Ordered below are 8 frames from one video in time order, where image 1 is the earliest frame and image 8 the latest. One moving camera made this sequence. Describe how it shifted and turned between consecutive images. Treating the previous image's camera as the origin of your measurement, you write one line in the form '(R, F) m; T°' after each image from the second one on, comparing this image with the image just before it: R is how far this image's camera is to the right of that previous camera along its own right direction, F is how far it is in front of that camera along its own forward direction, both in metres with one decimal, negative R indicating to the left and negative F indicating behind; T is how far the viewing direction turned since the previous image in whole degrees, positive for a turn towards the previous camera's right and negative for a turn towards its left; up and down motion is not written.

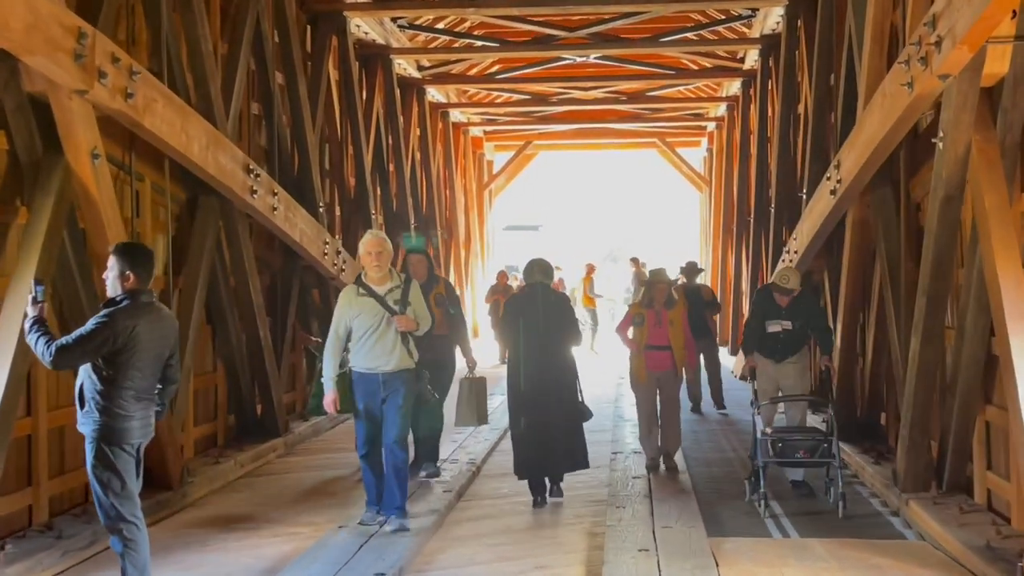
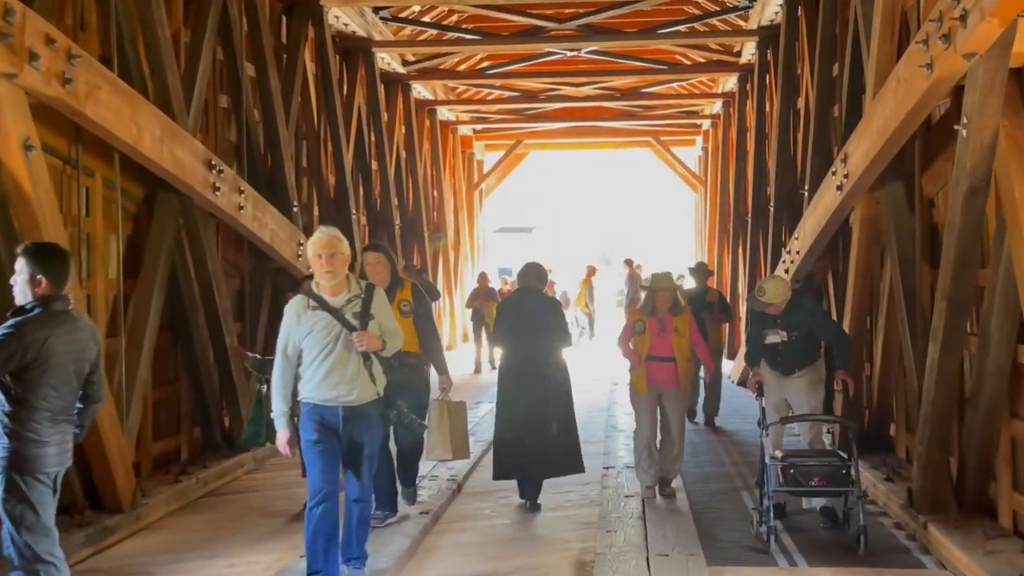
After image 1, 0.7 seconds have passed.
(+0.1, +0.5) m; 0°
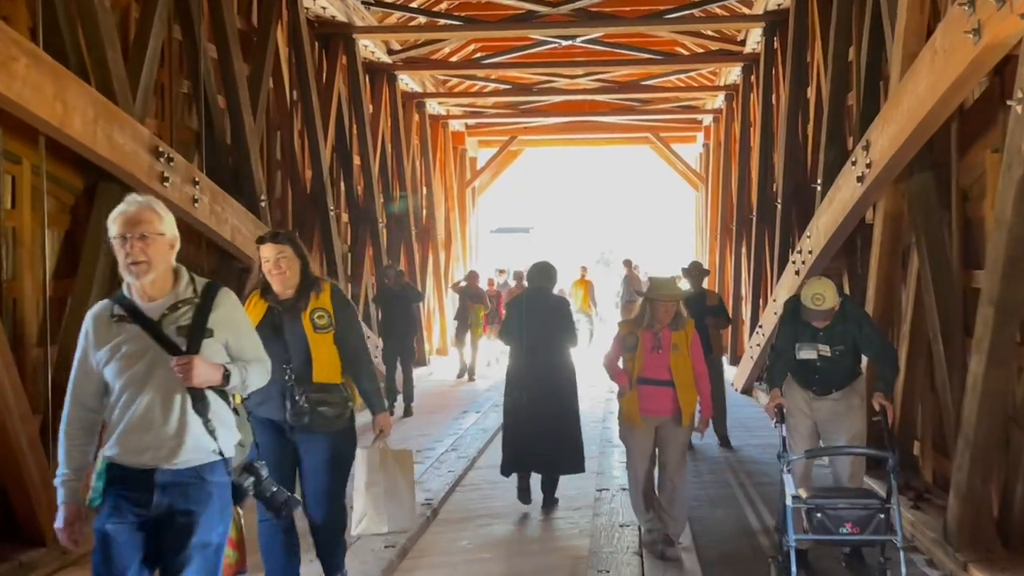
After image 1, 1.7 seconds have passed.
(+0.1, +0.7) m; 0°
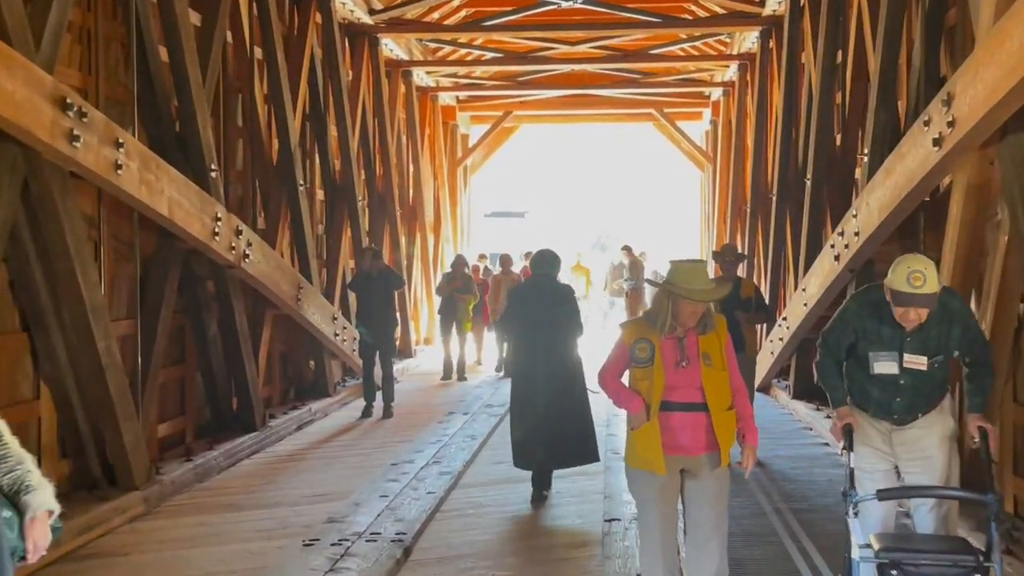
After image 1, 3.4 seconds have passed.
(0.0, +1.1) m; 0°
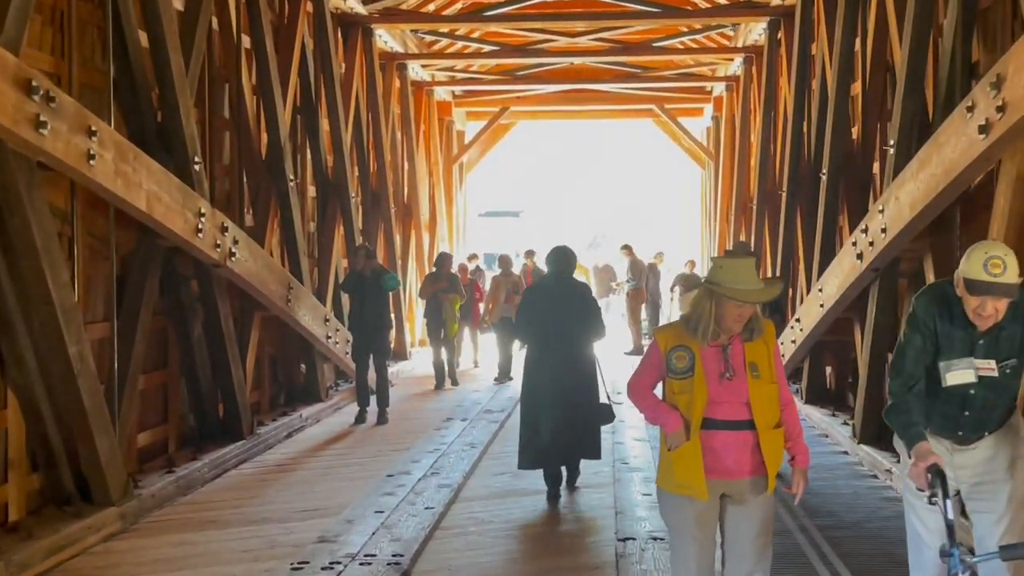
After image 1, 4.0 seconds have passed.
(0.0, +0.4) m; 0°
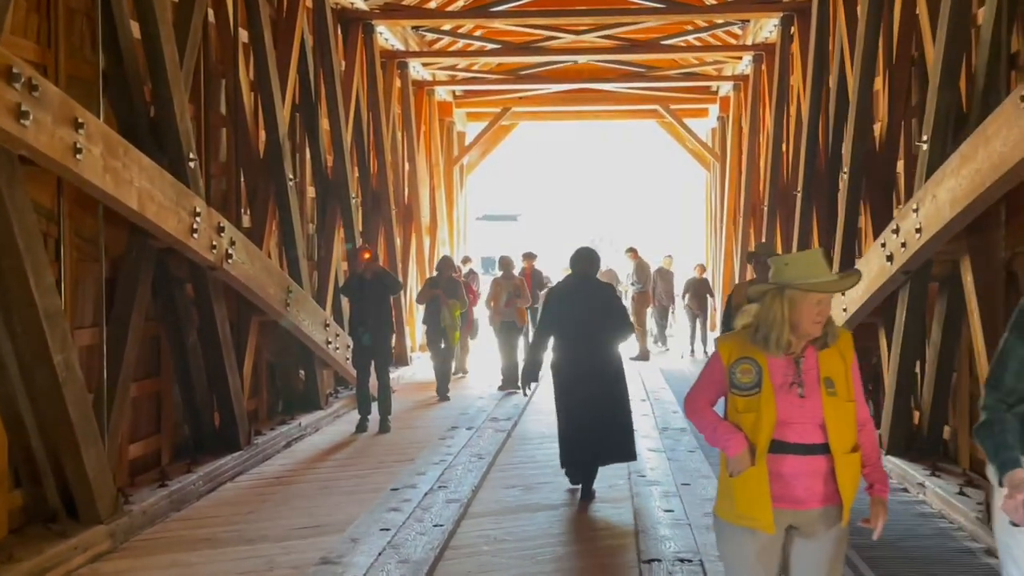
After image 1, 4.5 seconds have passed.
(-0.1, +0.3) m; 0°
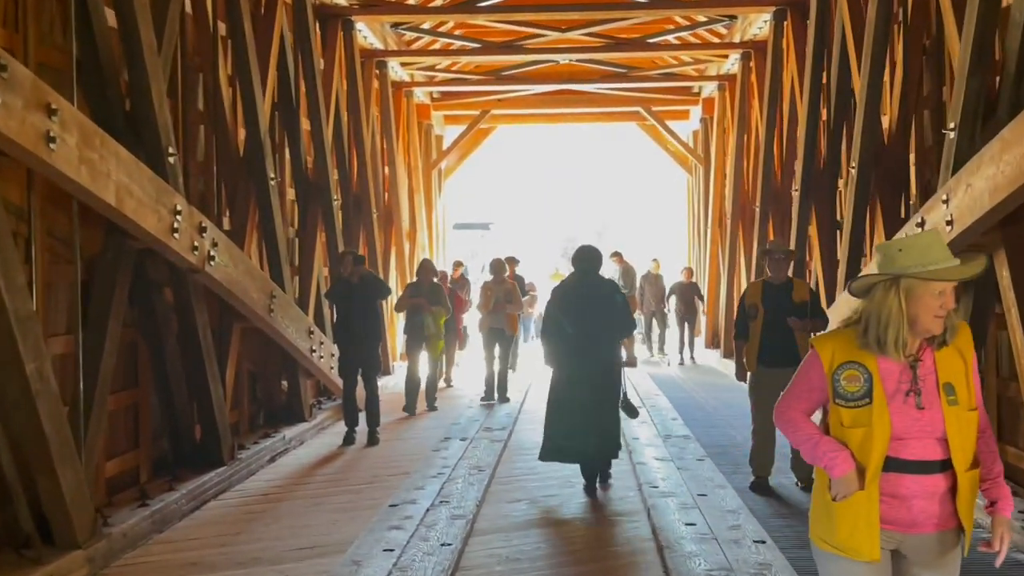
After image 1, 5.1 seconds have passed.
(-0.2, +0.4) m; +1°
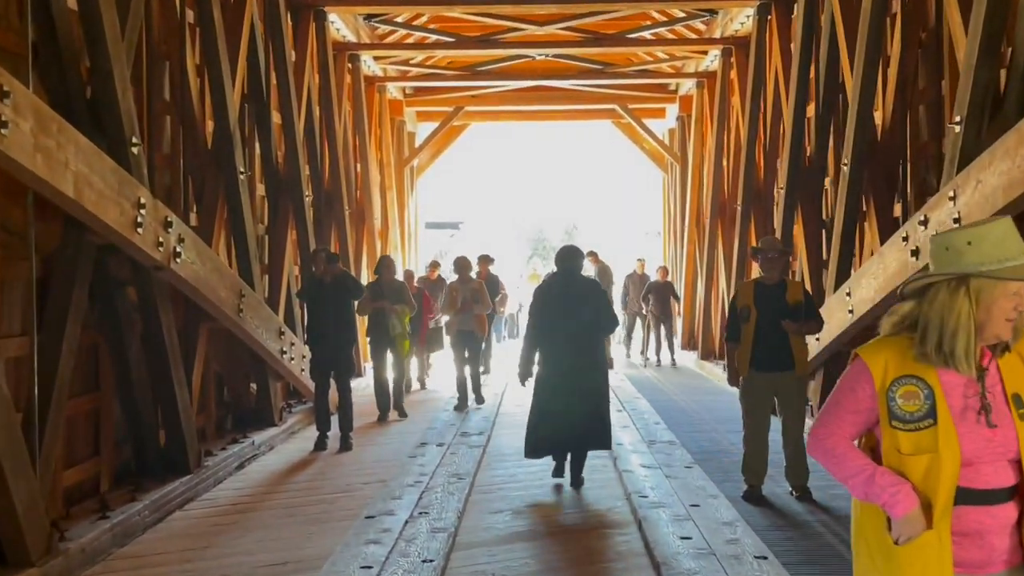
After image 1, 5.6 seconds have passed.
(-0.1, +0.3) m; +1°
